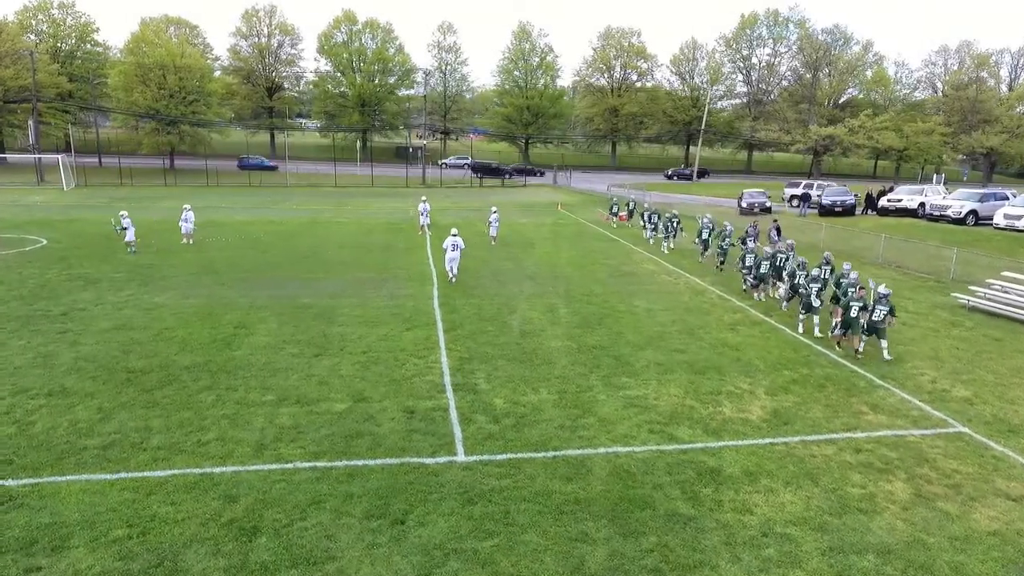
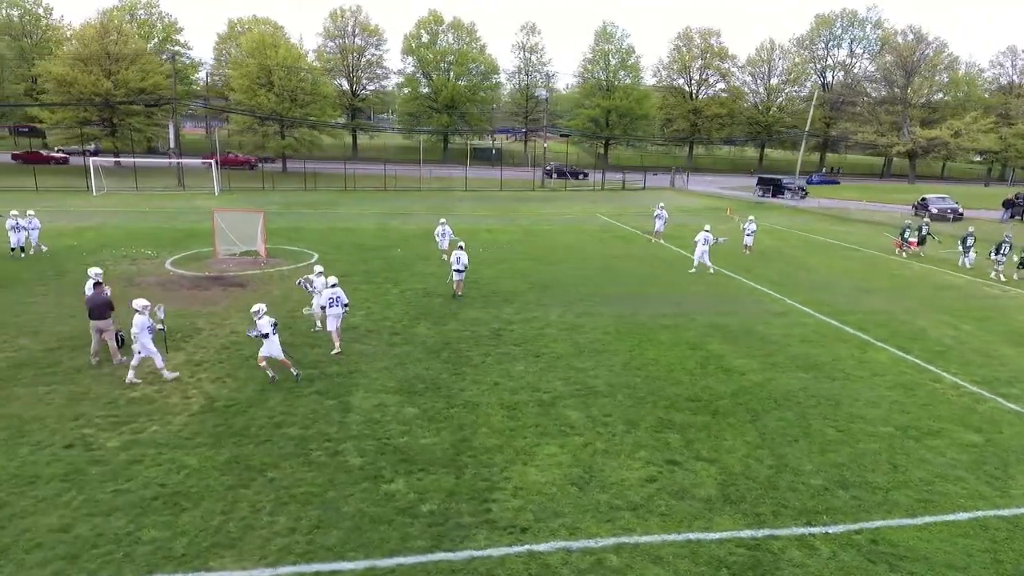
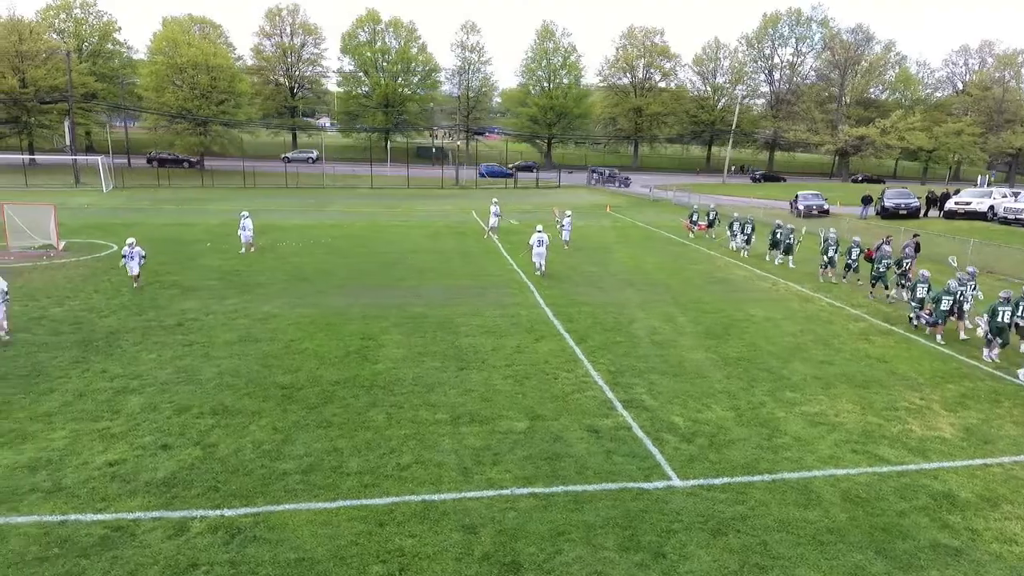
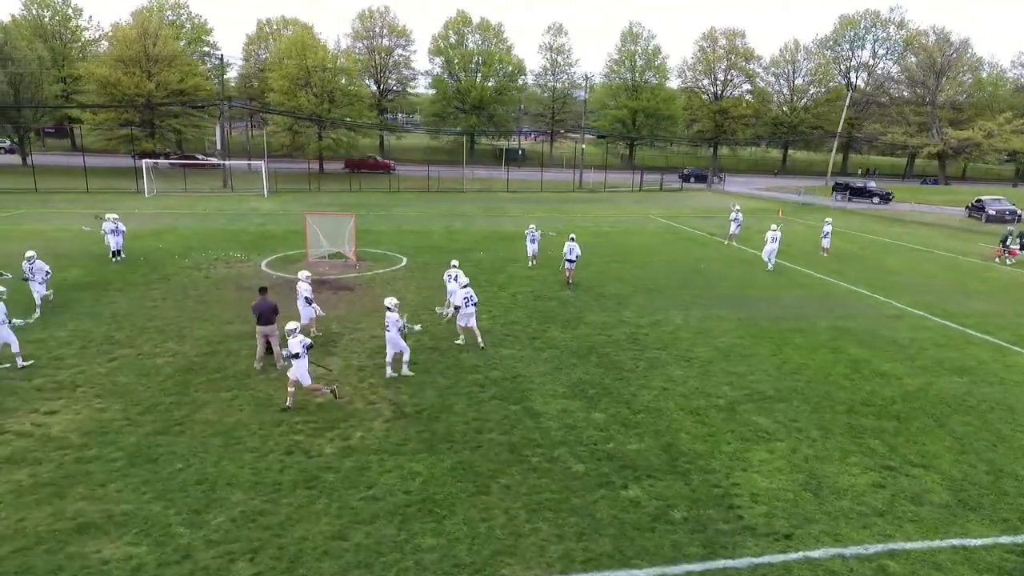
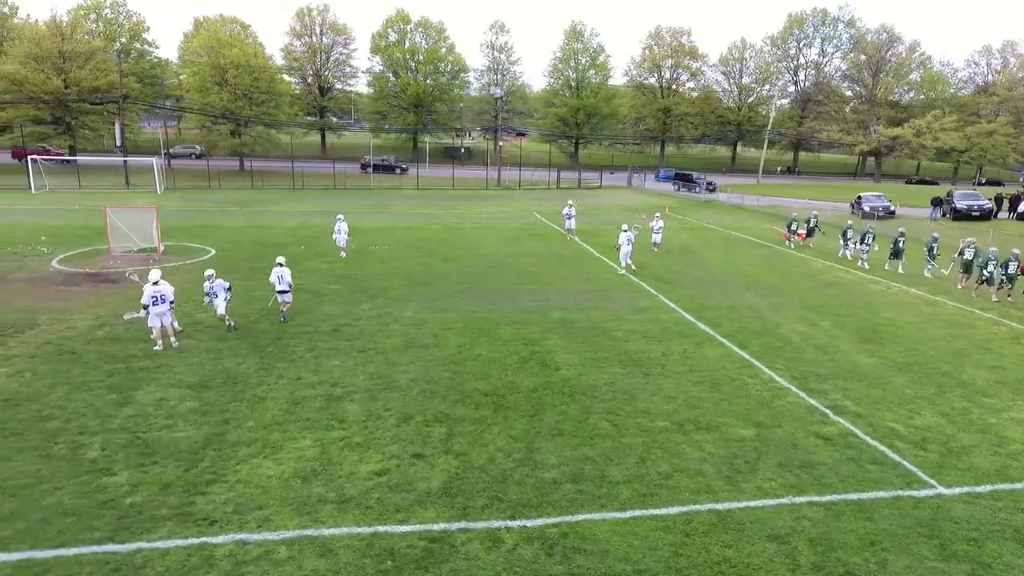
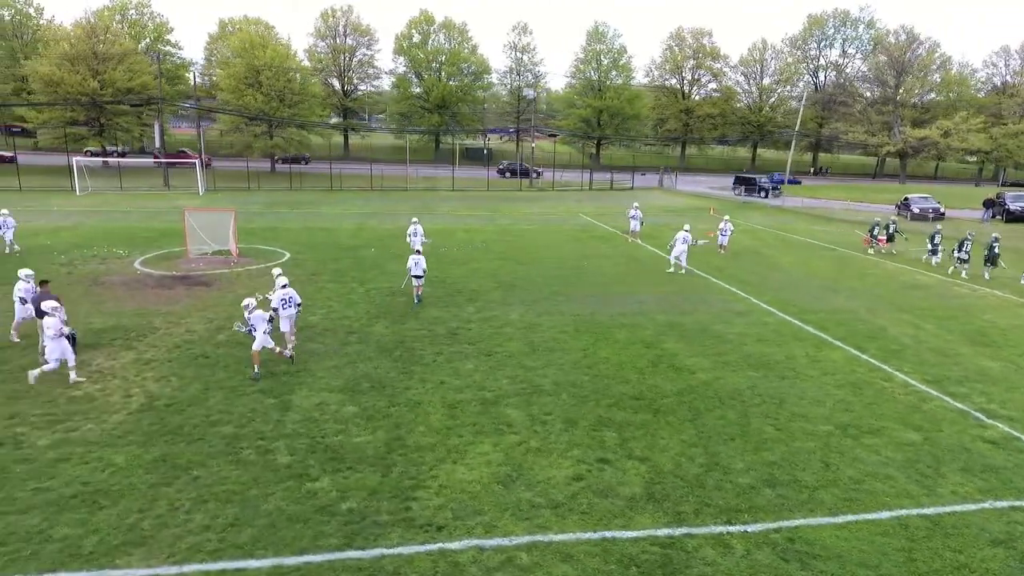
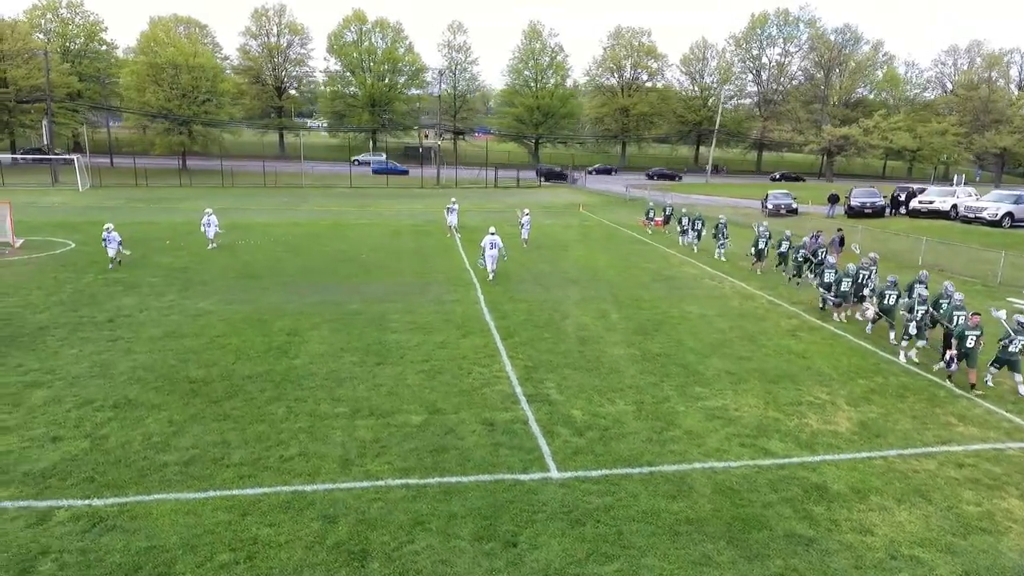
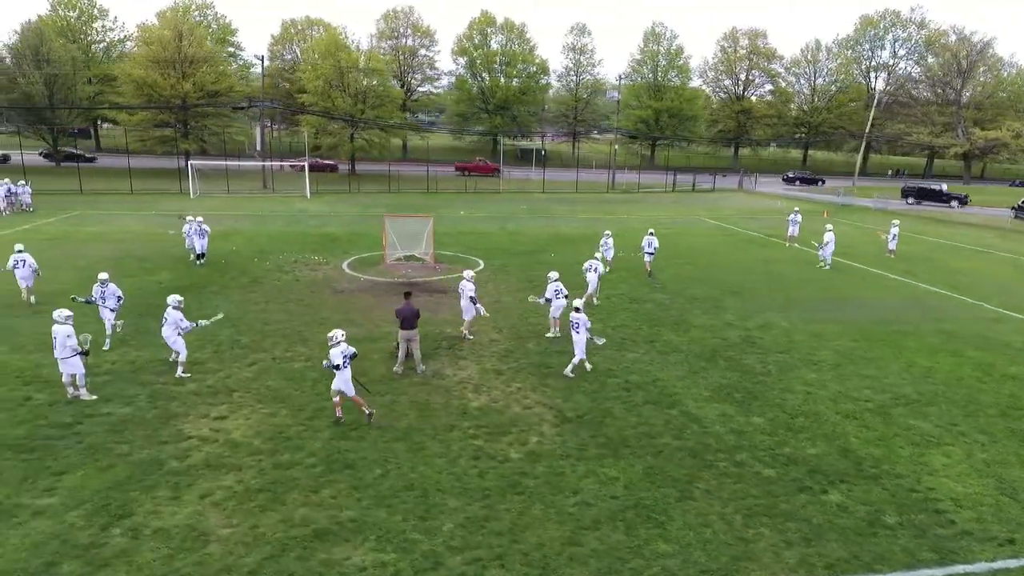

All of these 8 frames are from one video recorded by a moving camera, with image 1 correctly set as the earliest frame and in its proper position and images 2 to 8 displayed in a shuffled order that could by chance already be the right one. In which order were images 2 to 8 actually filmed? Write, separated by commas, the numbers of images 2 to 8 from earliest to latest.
7, 3, 5, 6, 2, 4, 8
